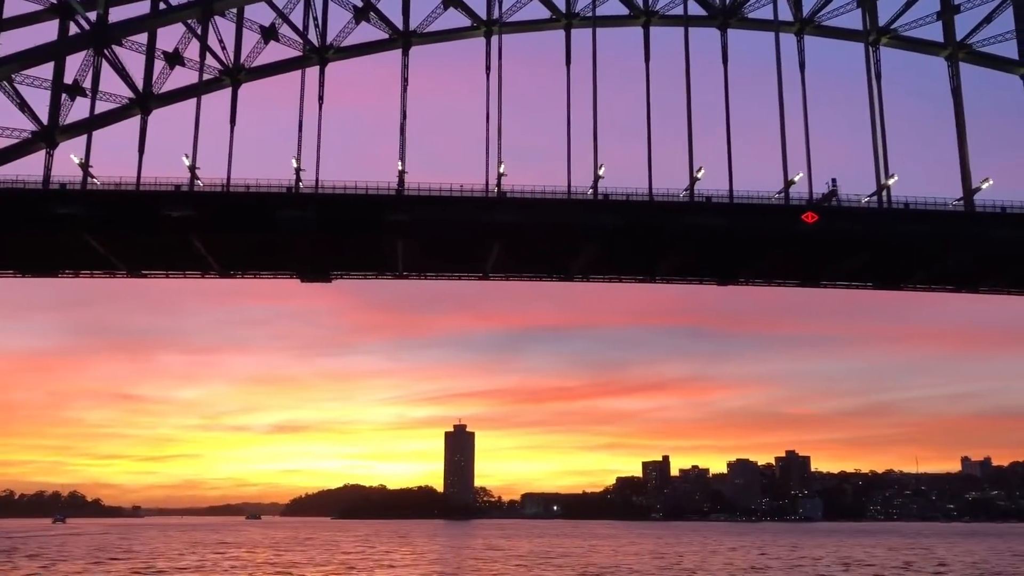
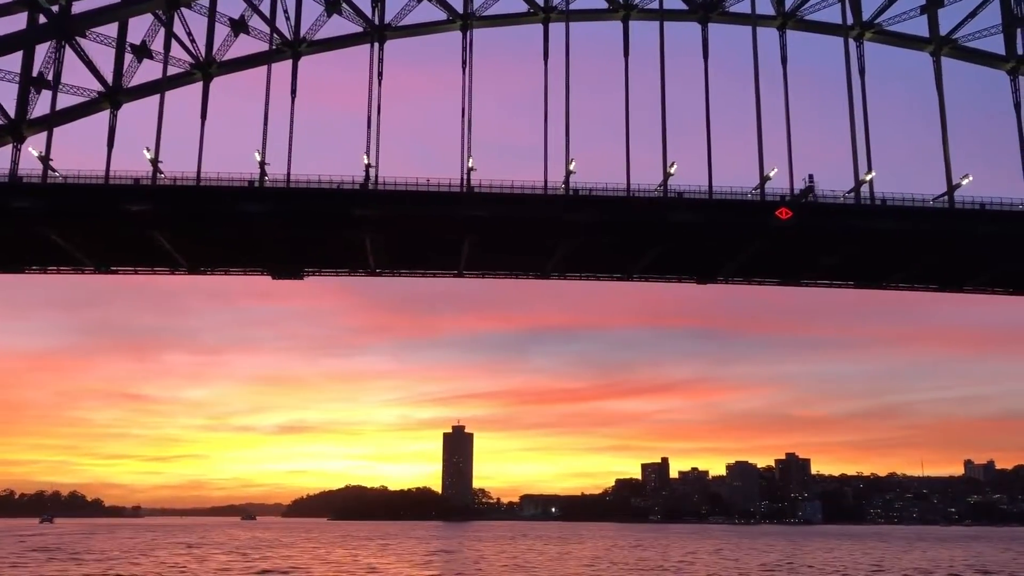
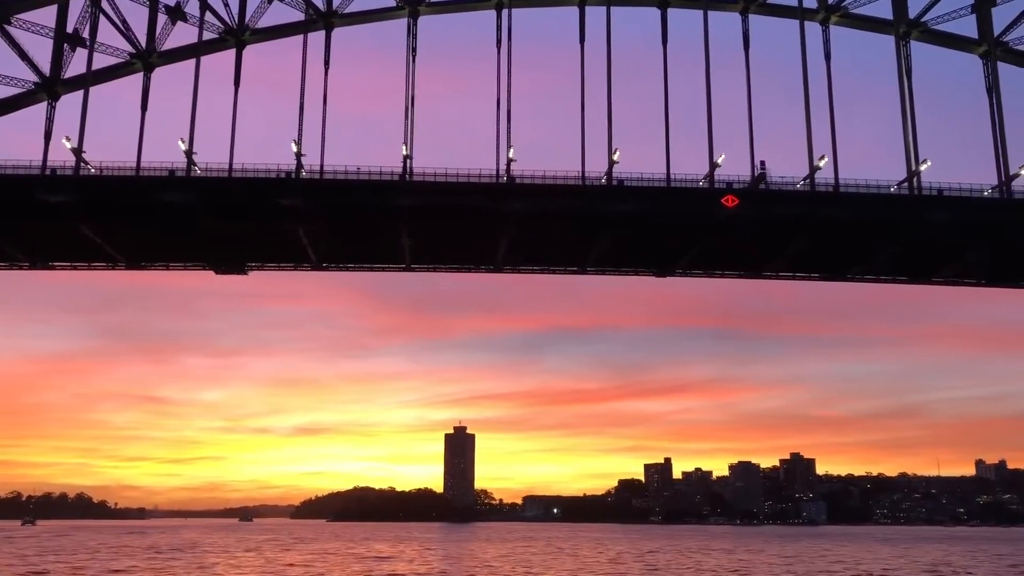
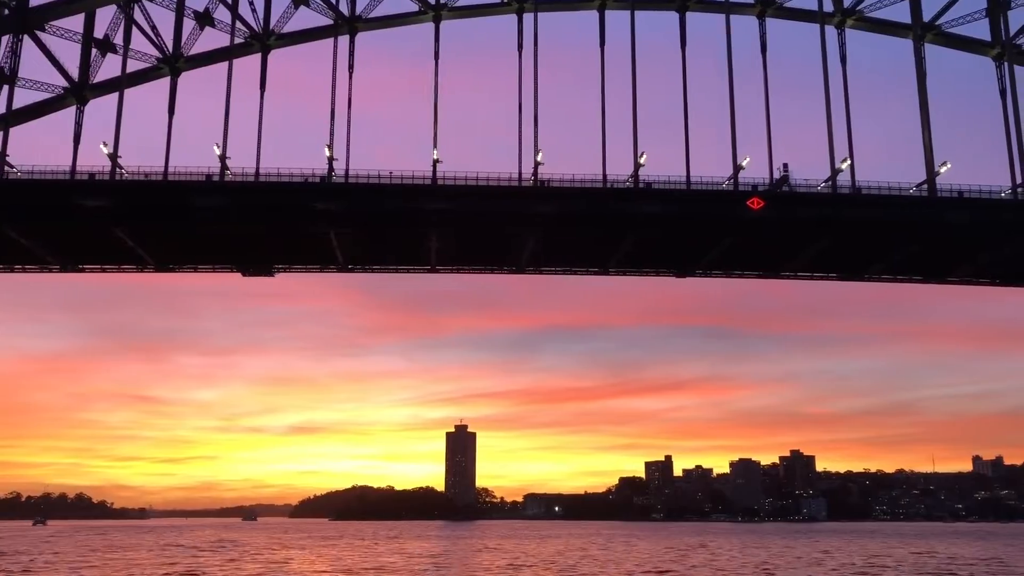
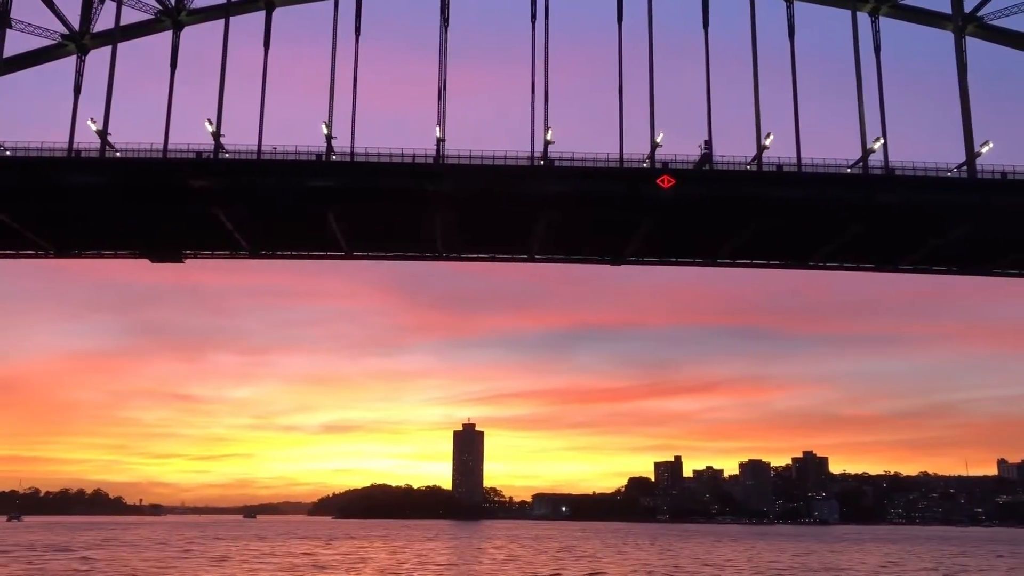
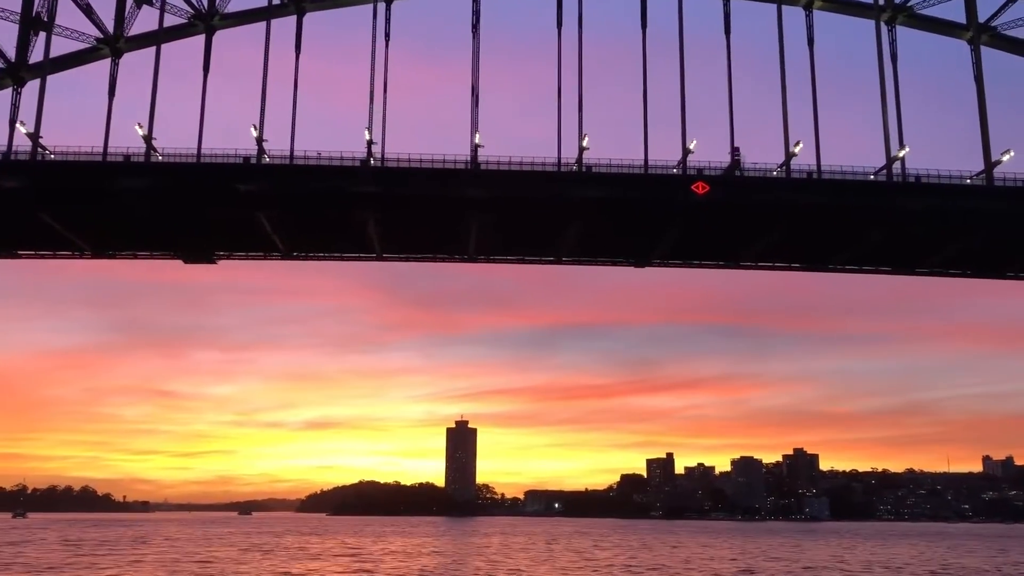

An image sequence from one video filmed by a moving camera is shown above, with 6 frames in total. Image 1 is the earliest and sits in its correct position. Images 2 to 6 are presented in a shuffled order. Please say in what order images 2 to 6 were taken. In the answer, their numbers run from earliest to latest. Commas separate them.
2, 4, 3, 6, 5
